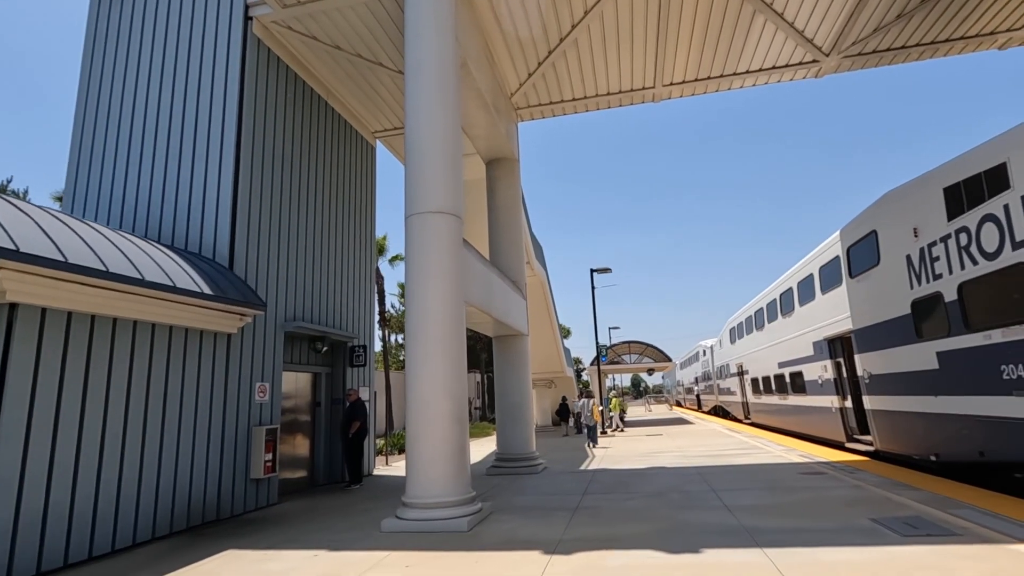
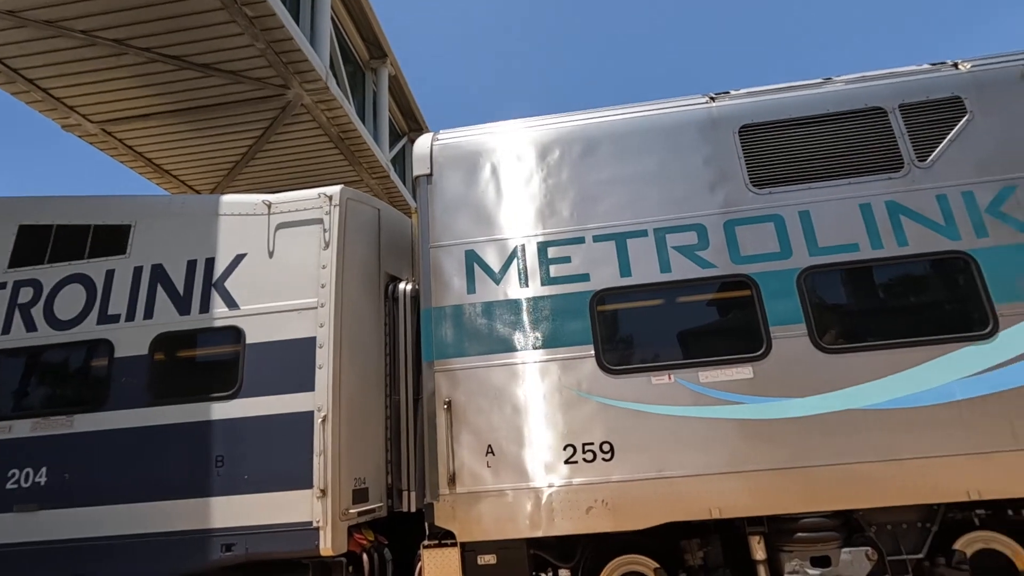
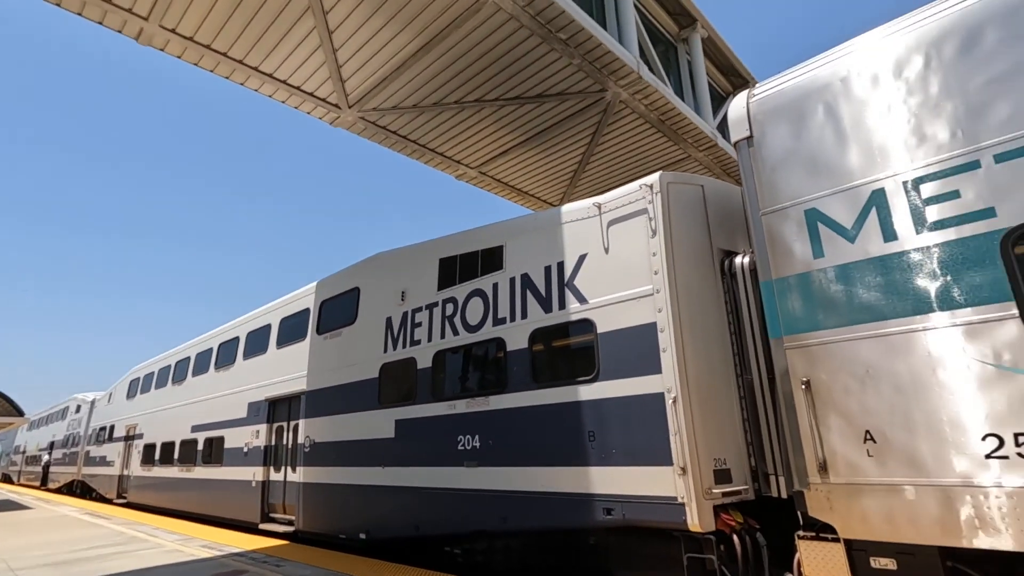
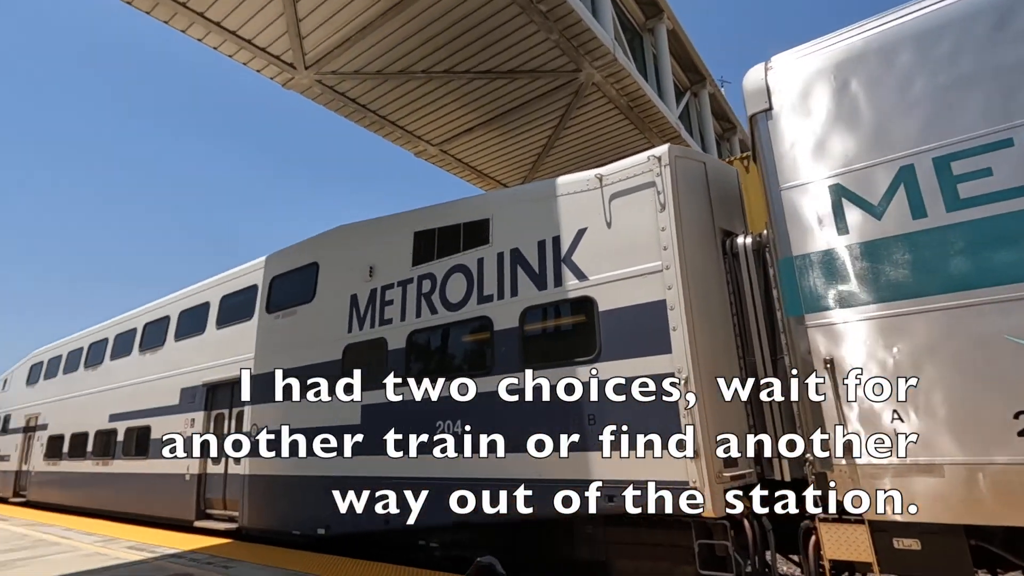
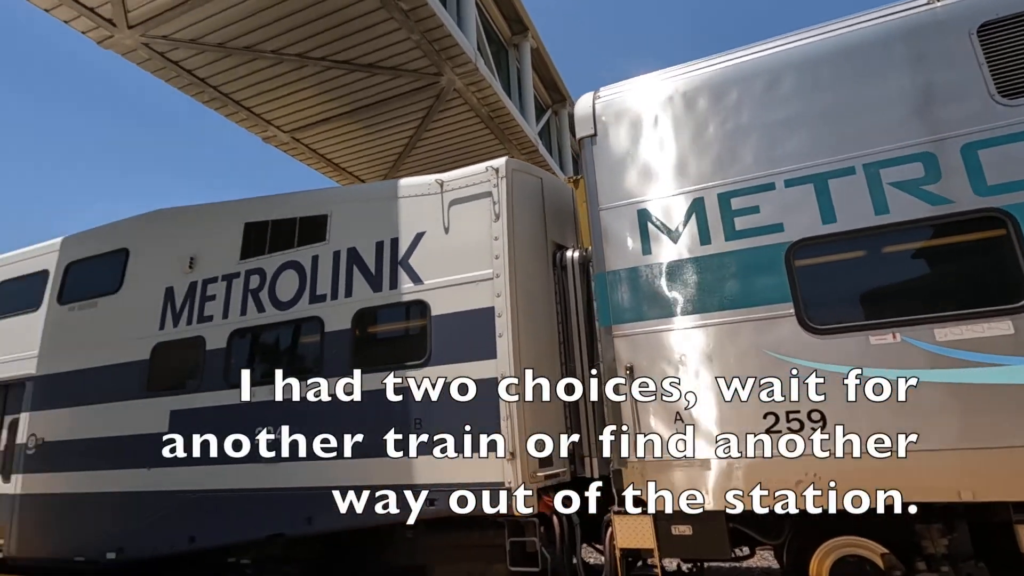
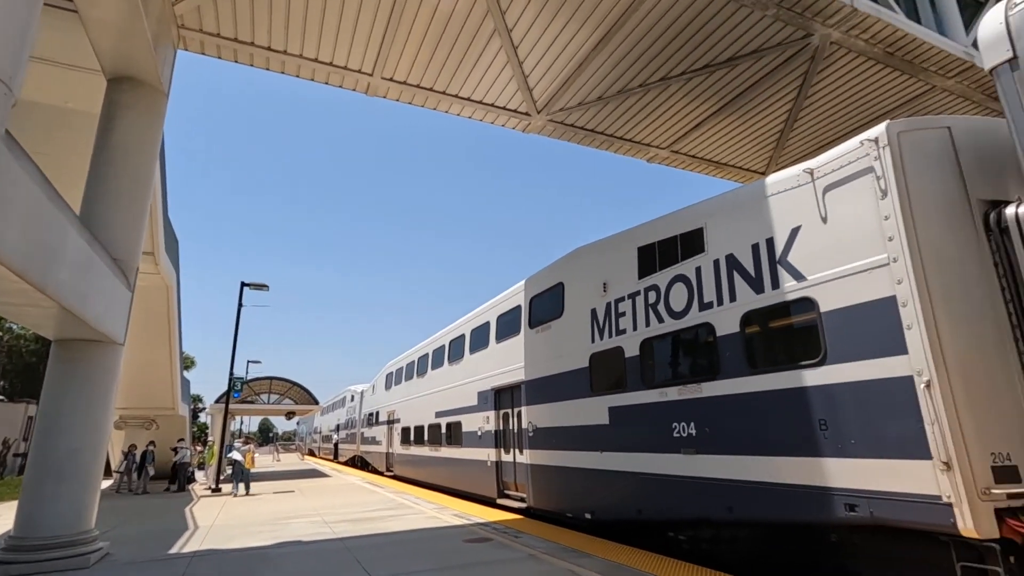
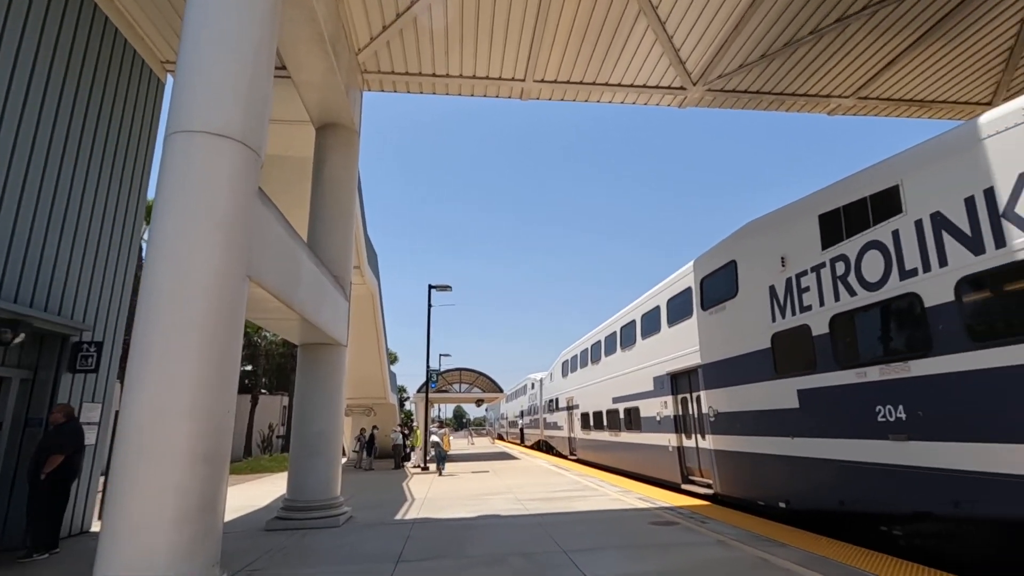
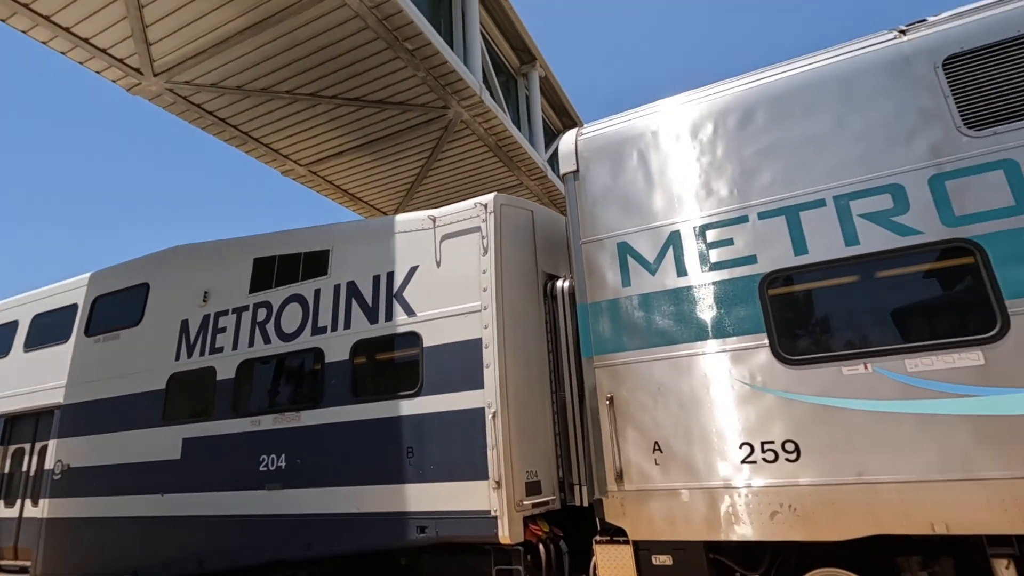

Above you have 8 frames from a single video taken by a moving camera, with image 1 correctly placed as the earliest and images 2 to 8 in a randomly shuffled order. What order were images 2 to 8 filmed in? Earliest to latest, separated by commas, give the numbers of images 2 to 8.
7, 6, 3, 8, 2, 5, 4
